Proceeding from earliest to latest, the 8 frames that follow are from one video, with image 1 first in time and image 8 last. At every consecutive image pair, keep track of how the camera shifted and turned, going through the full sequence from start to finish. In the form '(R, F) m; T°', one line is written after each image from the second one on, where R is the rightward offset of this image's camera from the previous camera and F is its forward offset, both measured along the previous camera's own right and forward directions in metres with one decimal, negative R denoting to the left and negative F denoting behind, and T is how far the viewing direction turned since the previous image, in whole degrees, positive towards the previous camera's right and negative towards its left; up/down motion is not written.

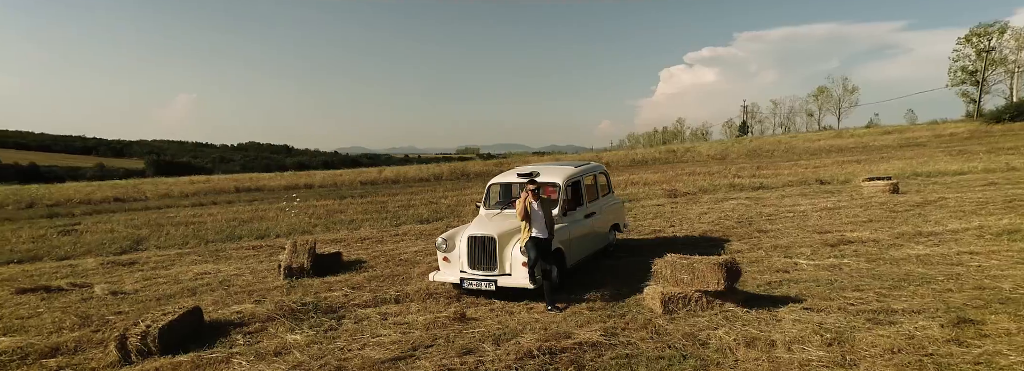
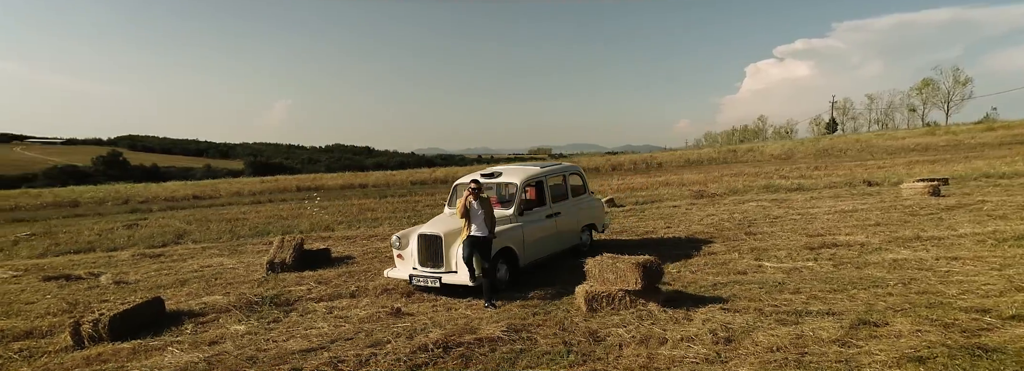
(+1.0, -0.1) m; -4°
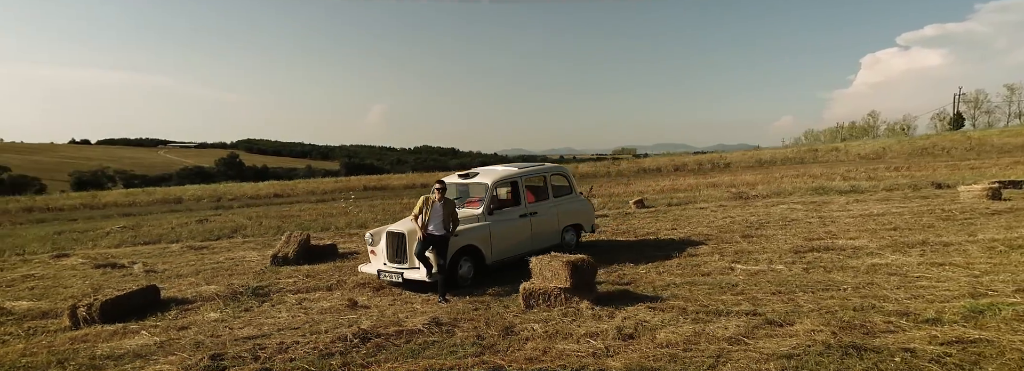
(+1.0, -0.2) m; -5°
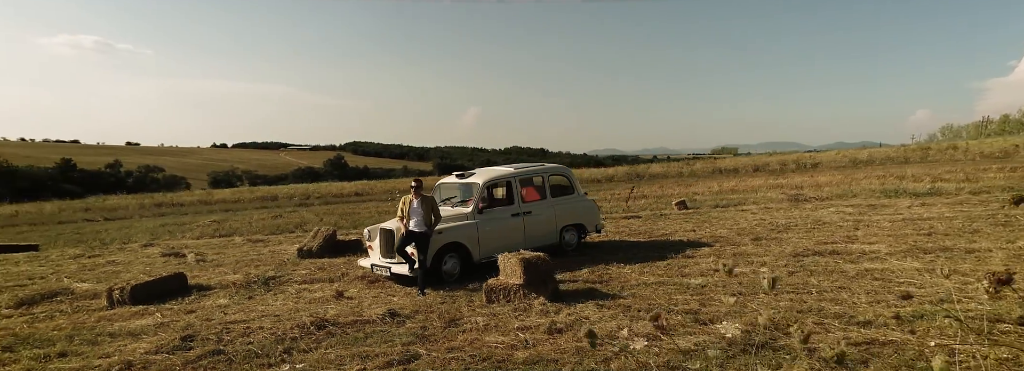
(+1.0, -0.3) m; -6°
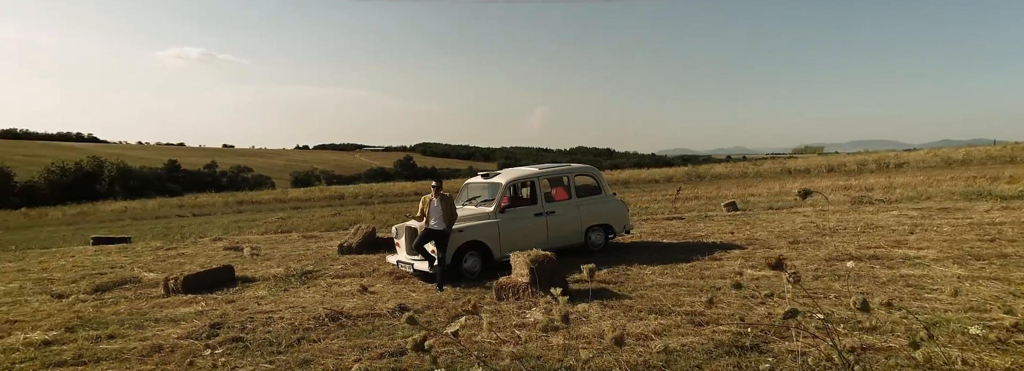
(+0.5, -0.1) m; -6°
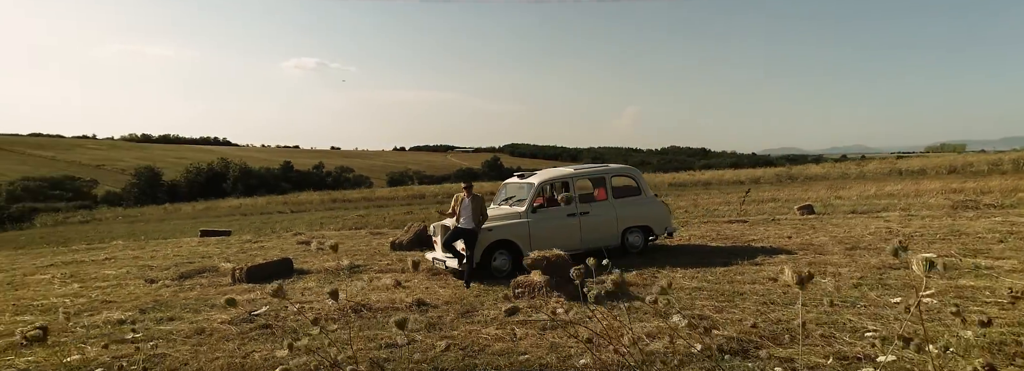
(+0.6, -0.1) m; -8°
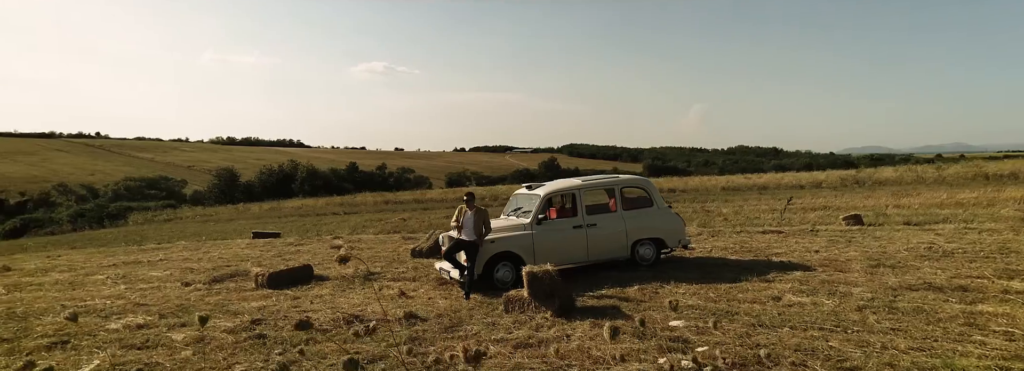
(+0.6, -0.1) m; -5°
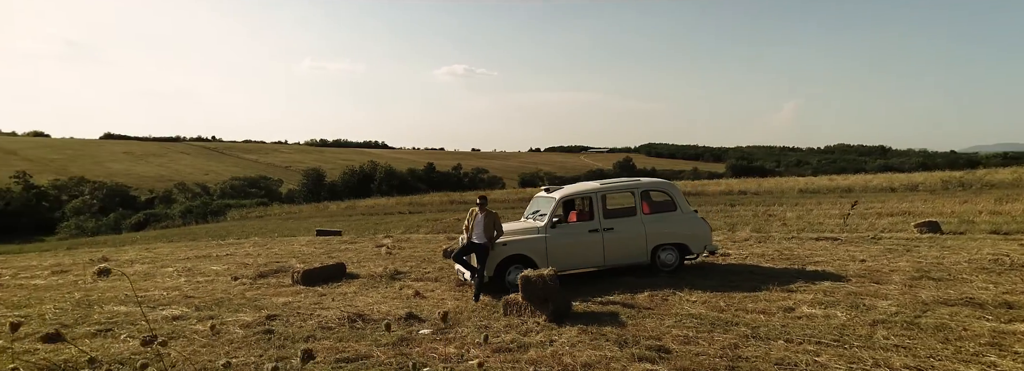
(+0.7, -0.1) m; -6°
